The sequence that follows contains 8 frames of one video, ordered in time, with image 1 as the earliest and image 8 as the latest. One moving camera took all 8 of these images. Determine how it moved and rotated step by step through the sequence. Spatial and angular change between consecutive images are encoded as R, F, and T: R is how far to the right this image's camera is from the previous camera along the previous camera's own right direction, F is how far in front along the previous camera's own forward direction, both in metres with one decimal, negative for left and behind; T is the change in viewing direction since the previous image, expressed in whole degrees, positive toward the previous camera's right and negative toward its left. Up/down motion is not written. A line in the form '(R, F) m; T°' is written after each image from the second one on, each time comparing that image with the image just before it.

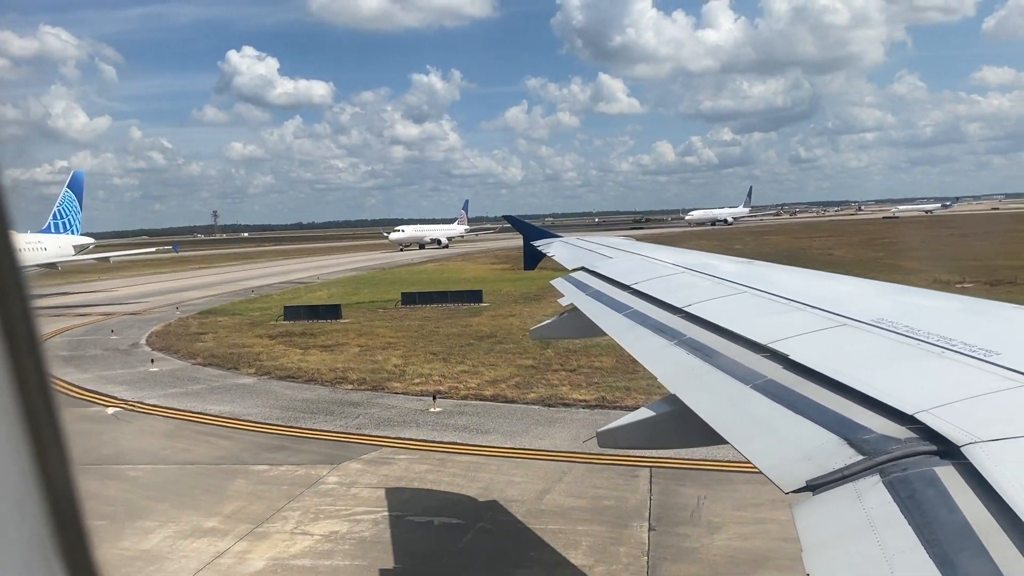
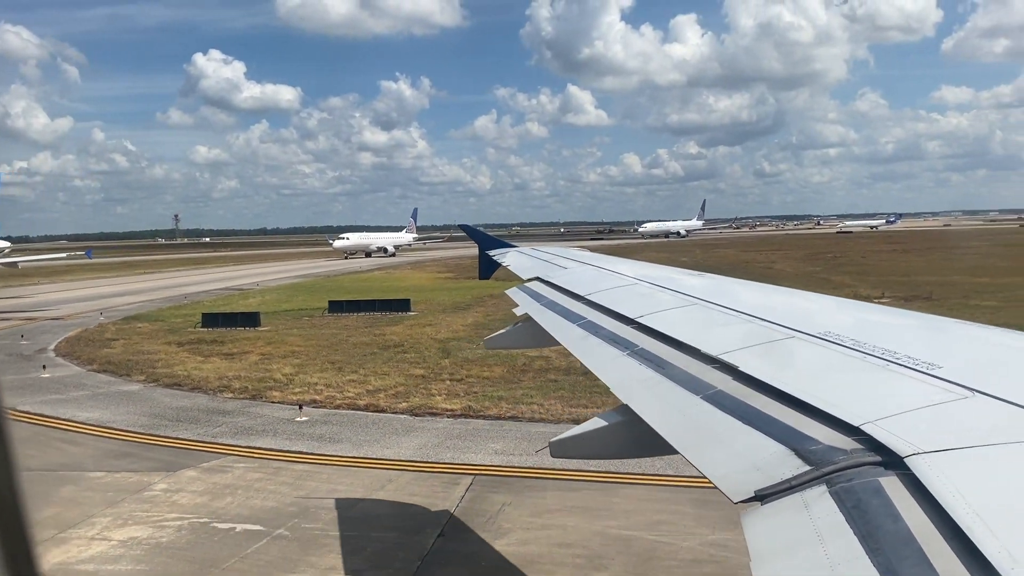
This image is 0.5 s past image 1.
(+0.7, -0.1) m; +2°
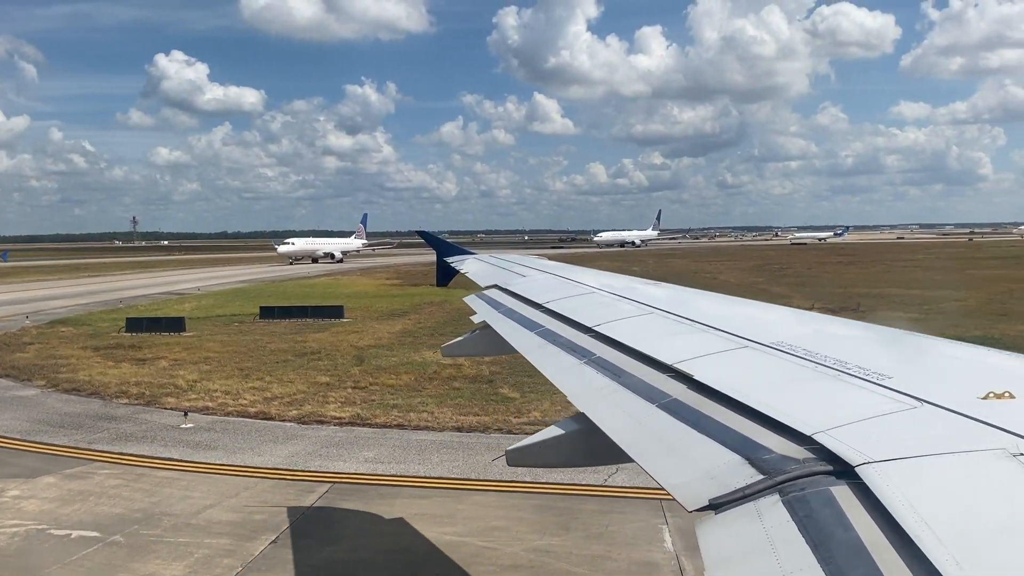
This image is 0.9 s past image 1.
(+0.5, -0.1) m; +2°
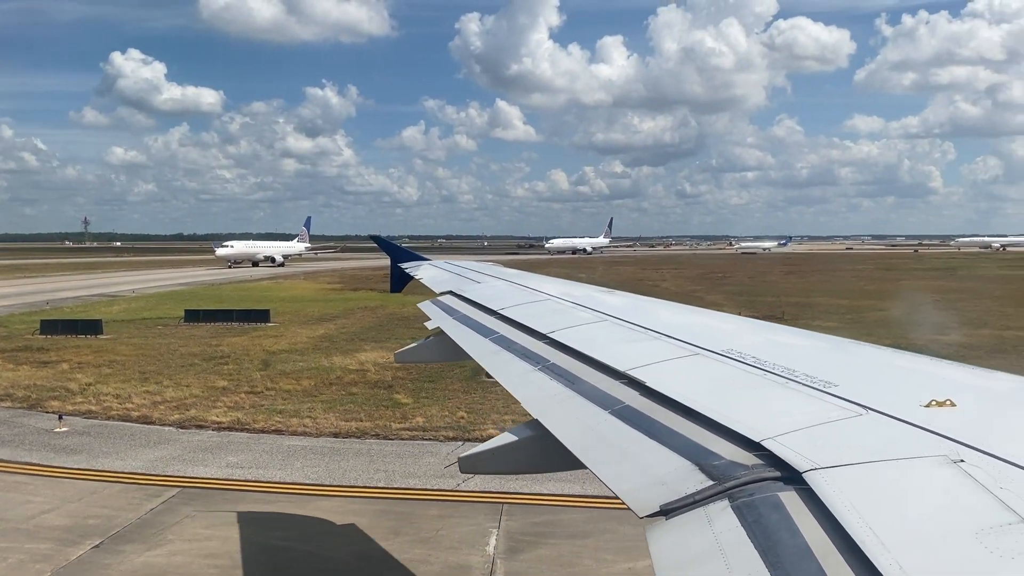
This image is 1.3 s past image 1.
(+0.5, 0.0) m; +2°
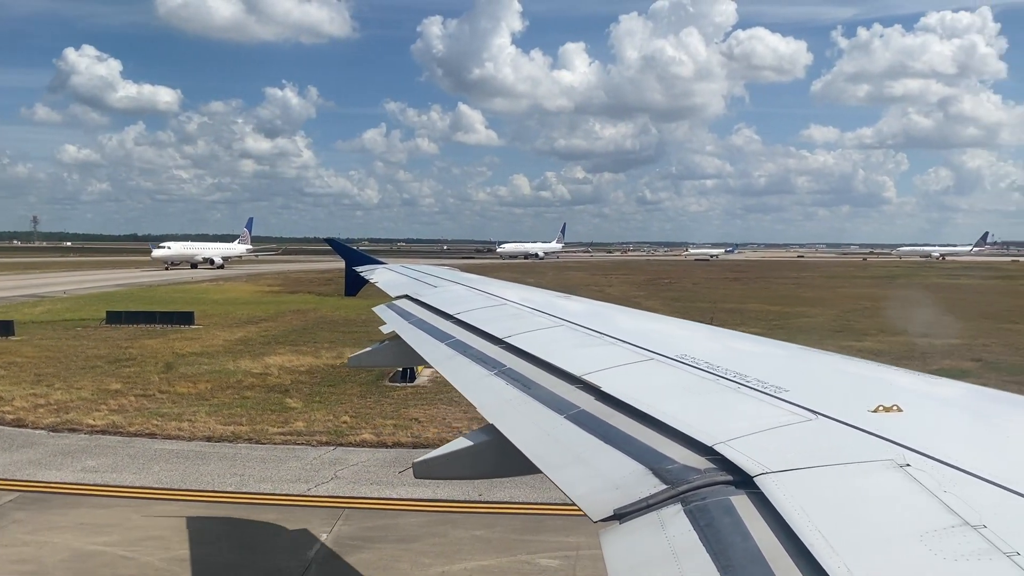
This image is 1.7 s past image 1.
(+0.5, 0.0) m; +2°
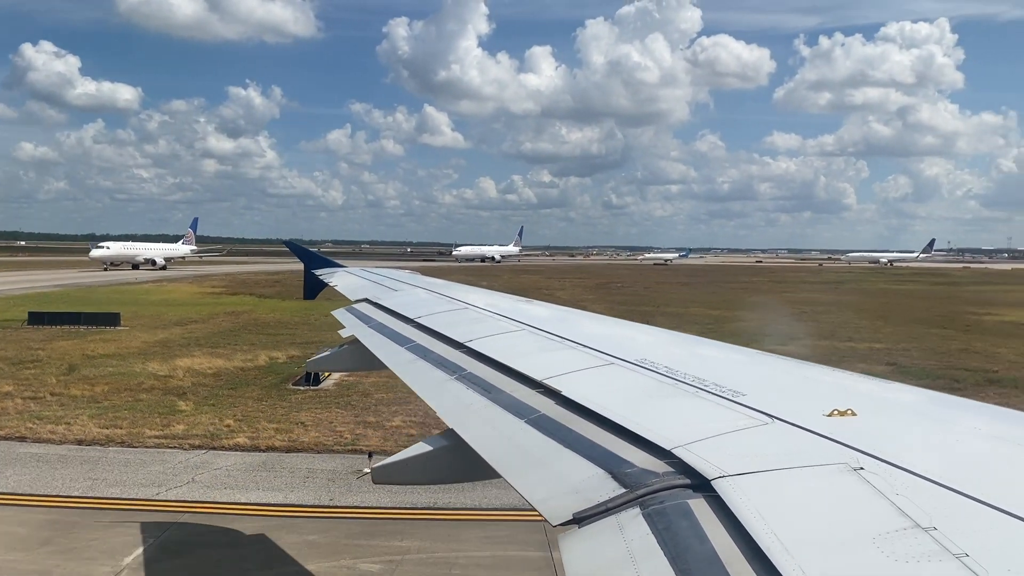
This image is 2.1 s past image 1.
(+0.5, 0.0) m; +2°
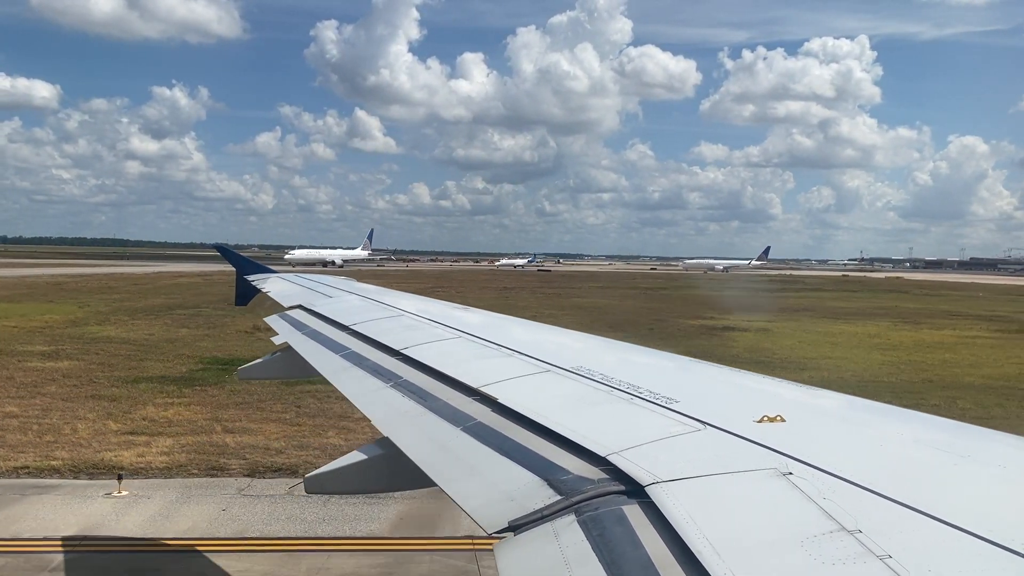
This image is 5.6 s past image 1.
(+2.5, +0.2) m; +2°
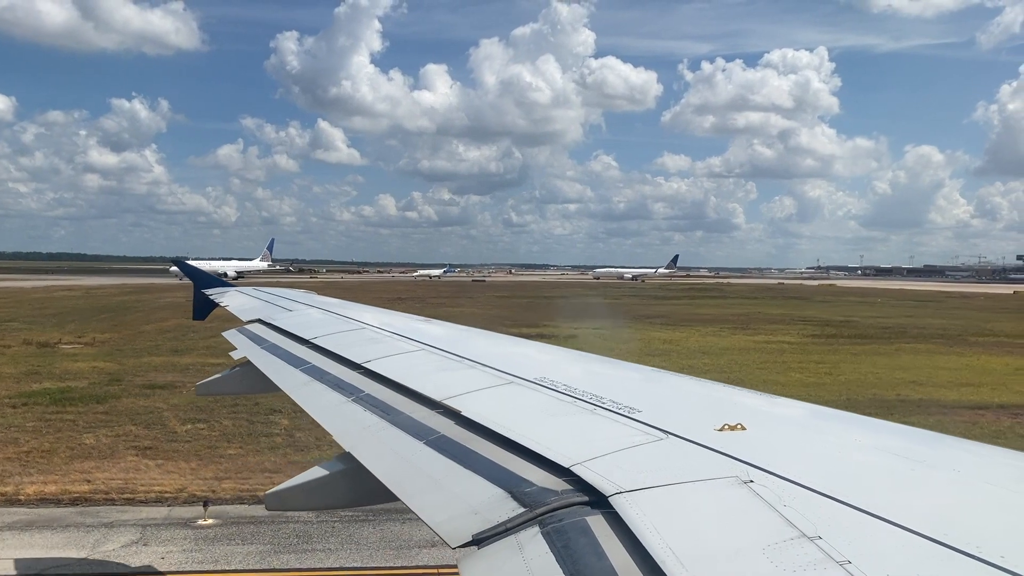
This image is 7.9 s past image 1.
(+0.2, +0.1) m; +2°
